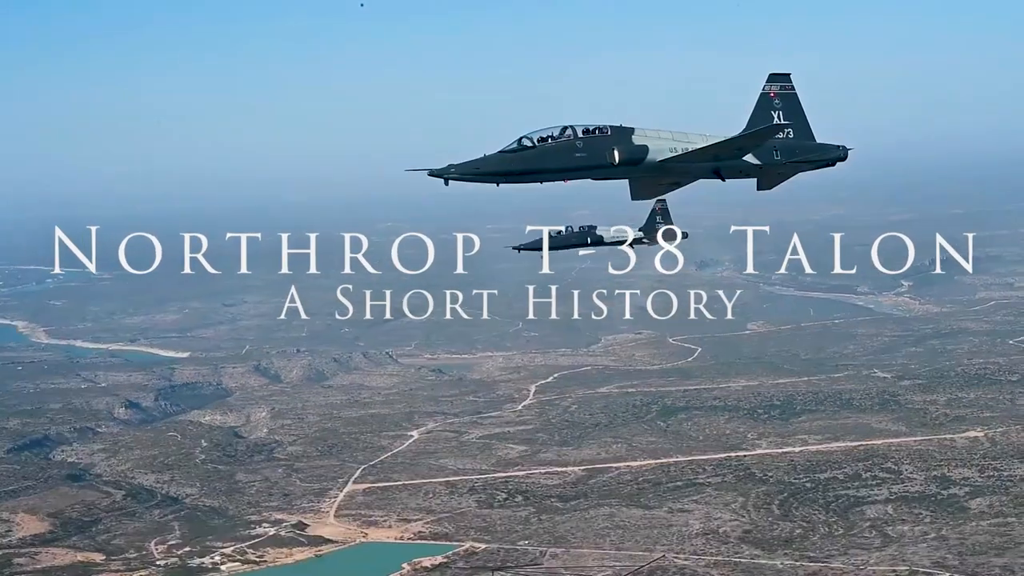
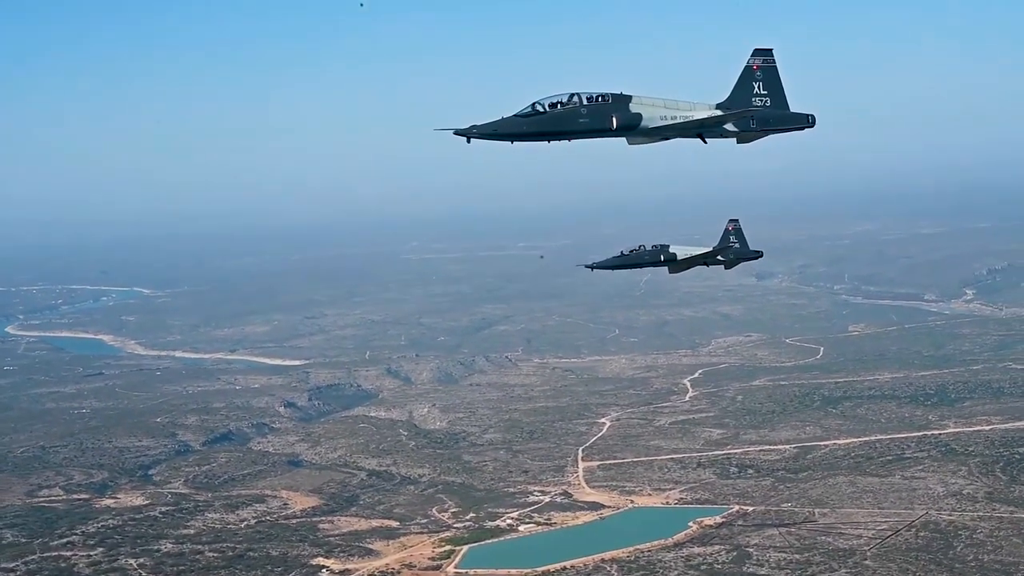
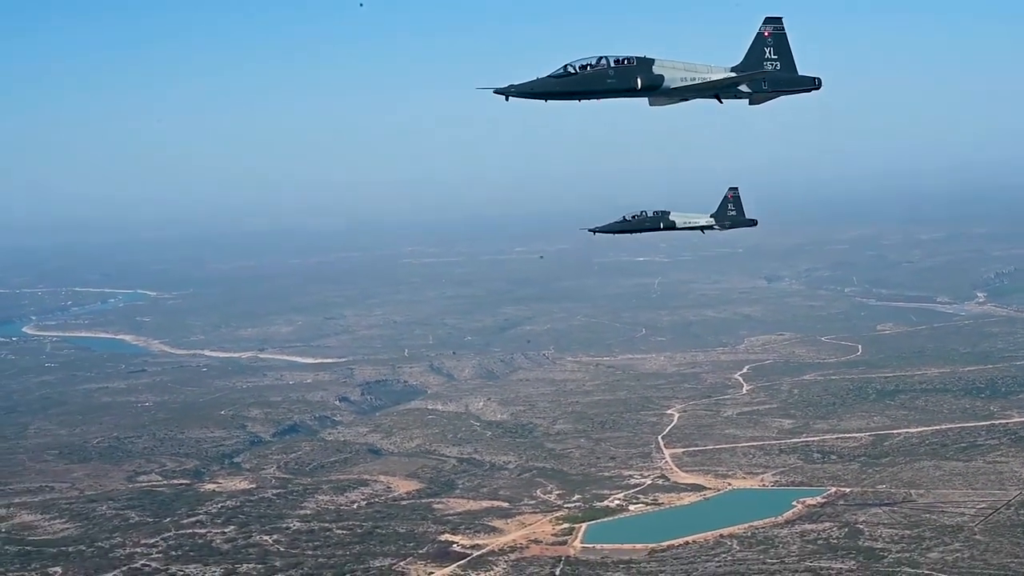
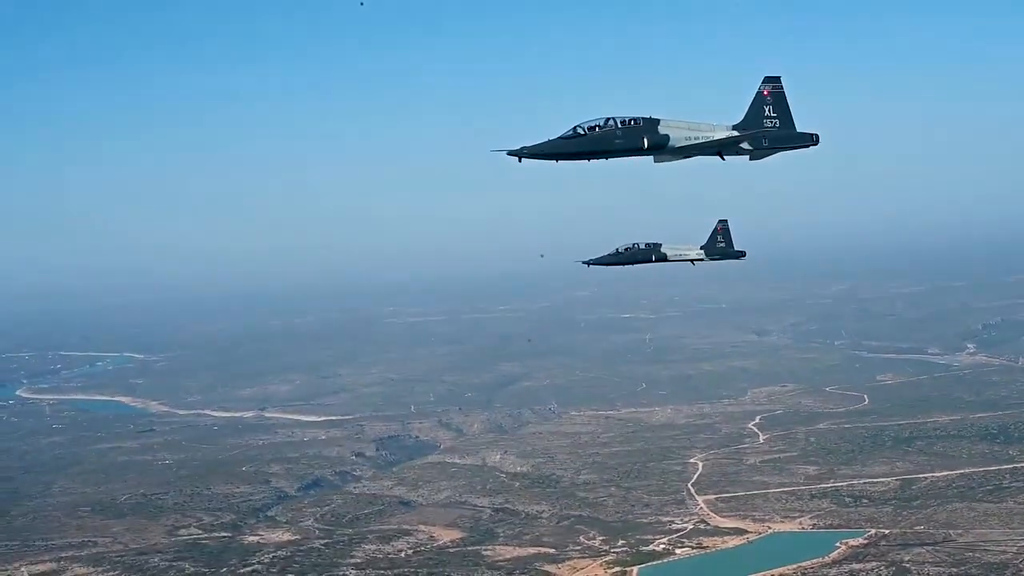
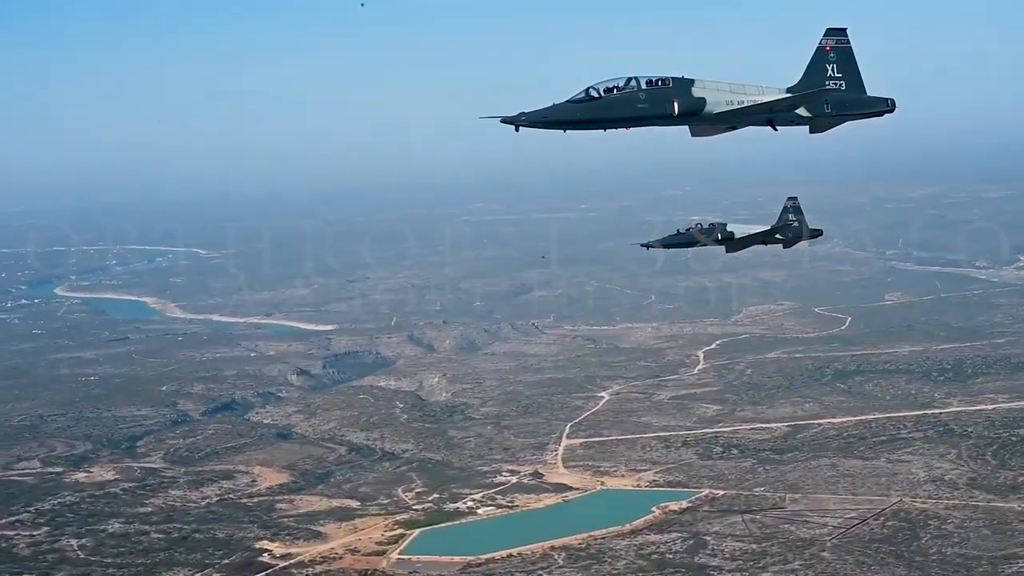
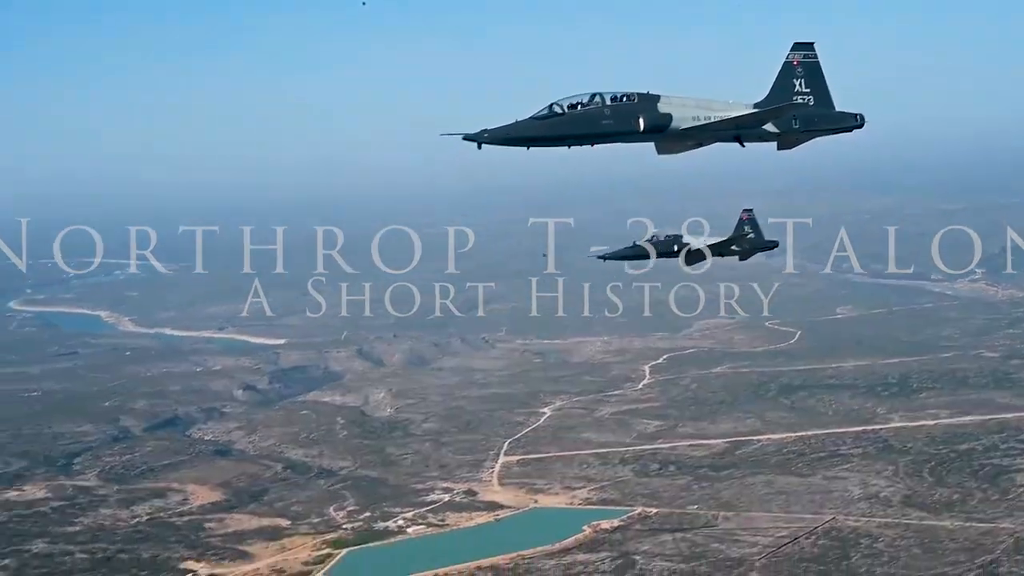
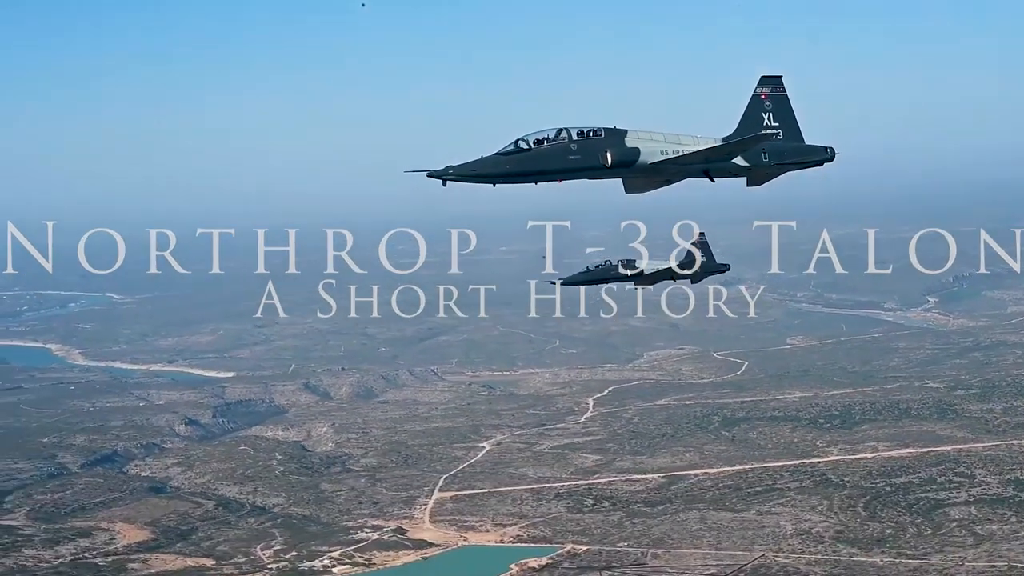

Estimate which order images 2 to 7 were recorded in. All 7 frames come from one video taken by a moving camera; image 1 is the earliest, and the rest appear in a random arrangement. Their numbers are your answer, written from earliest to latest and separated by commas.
7, 6, 5, 2, 3, 4
